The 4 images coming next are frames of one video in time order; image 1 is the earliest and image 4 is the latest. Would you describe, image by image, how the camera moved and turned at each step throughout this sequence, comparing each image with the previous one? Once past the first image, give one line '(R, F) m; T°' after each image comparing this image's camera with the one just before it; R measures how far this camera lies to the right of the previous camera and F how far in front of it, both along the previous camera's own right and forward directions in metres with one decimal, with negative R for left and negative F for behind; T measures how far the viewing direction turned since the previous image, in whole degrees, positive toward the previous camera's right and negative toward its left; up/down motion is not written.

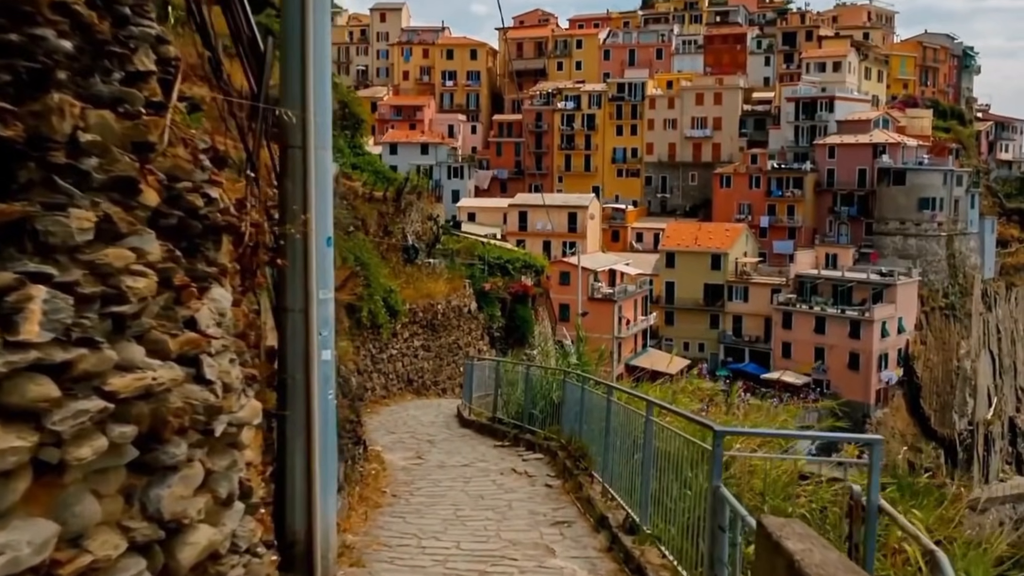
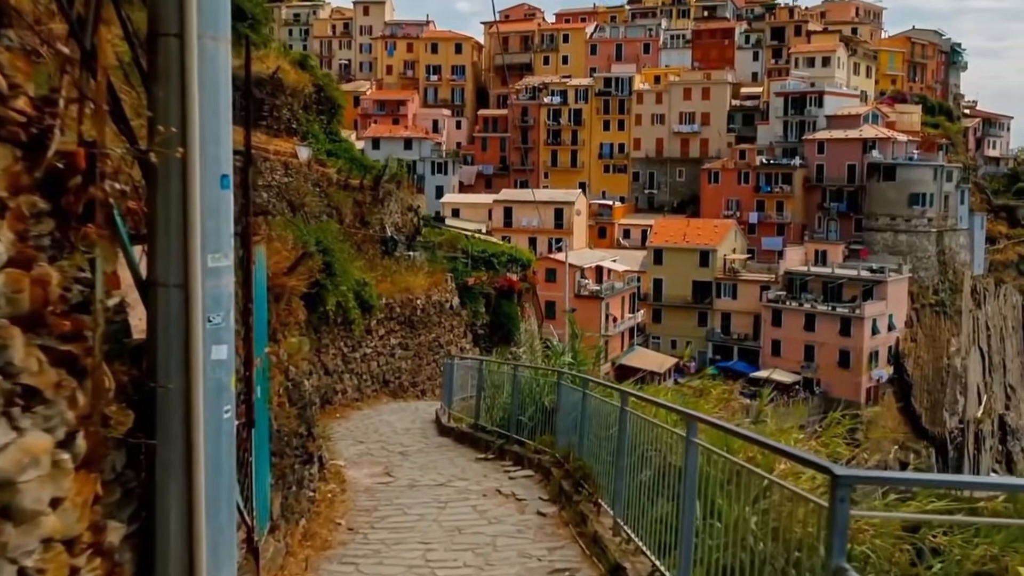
(0.0, +1.5) m; +1°
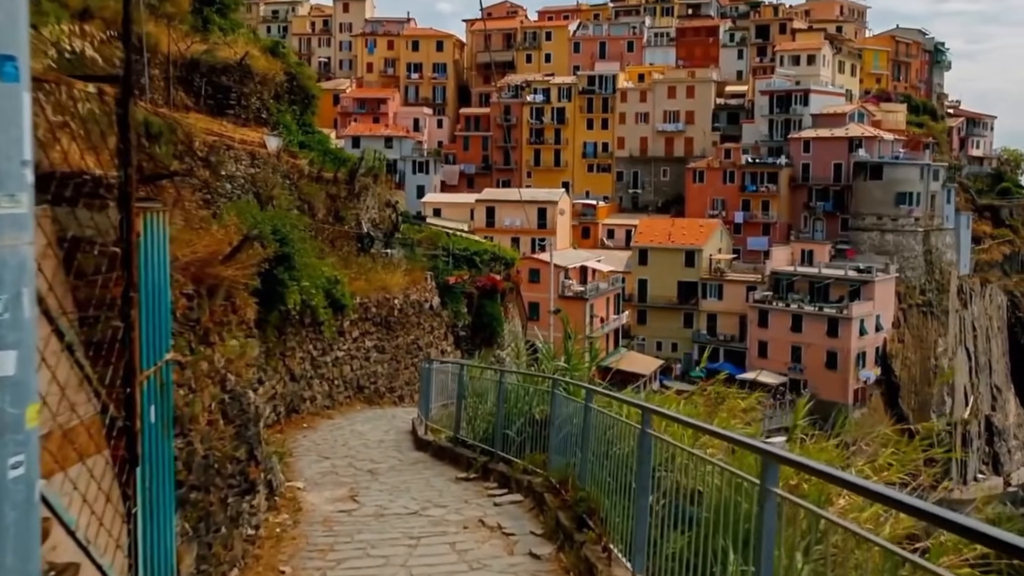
(0.0, +1.3) m; +1°
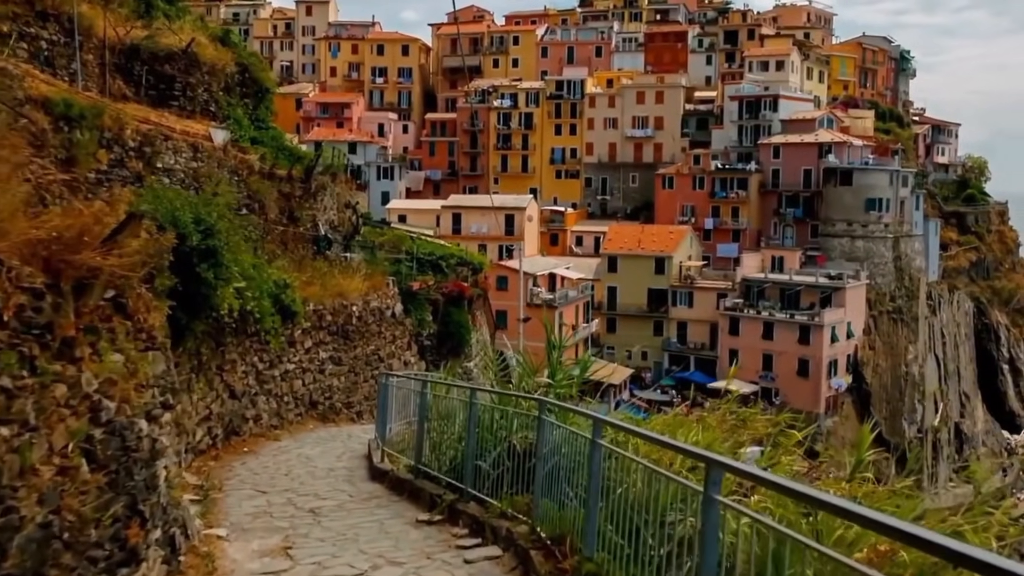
(0.0, +1.5) m; +2°
